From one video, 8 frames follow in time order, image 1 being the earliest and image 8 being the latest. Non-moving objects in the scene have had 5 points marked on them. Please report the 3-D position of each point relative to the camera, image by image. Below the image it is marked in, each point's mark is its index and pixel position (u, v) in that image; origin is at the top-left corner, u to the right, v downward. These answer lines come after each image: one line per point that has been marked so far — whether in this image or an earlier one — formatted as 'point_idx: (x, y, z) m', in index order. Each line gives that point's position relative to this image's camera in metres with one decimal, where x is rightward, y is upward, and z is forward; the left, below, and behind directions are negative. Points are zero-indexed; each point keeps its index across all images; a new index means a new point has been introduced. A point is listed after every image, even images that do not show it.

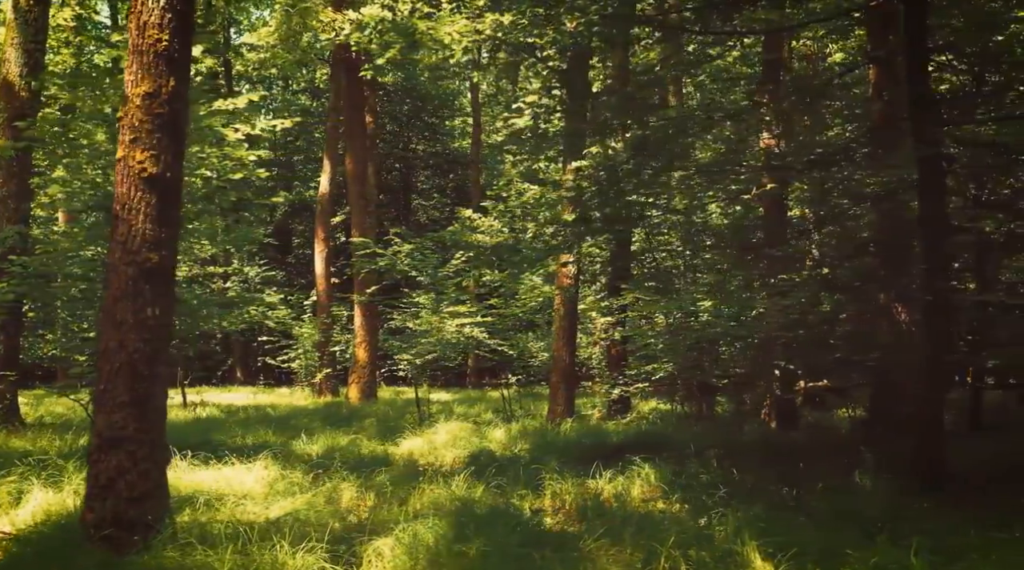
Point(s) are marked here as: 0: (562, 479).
0: (+0.4, -2.0, +12.9) m
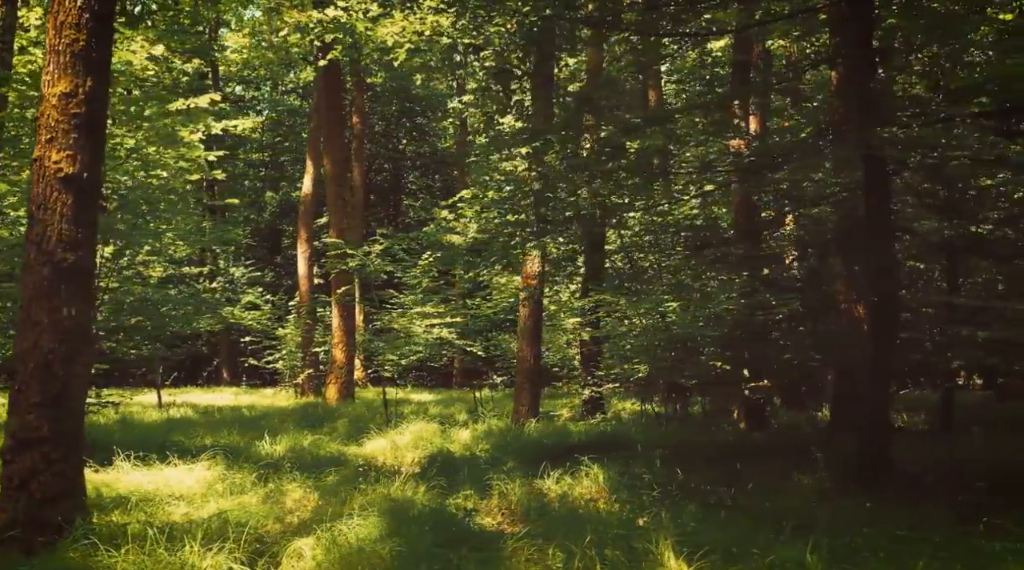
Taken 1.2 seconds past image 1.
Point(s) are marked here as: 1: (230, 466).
0: (-0.1, -2.0, +12.9) m
1: (-2.9, -1.9, +13.3) m
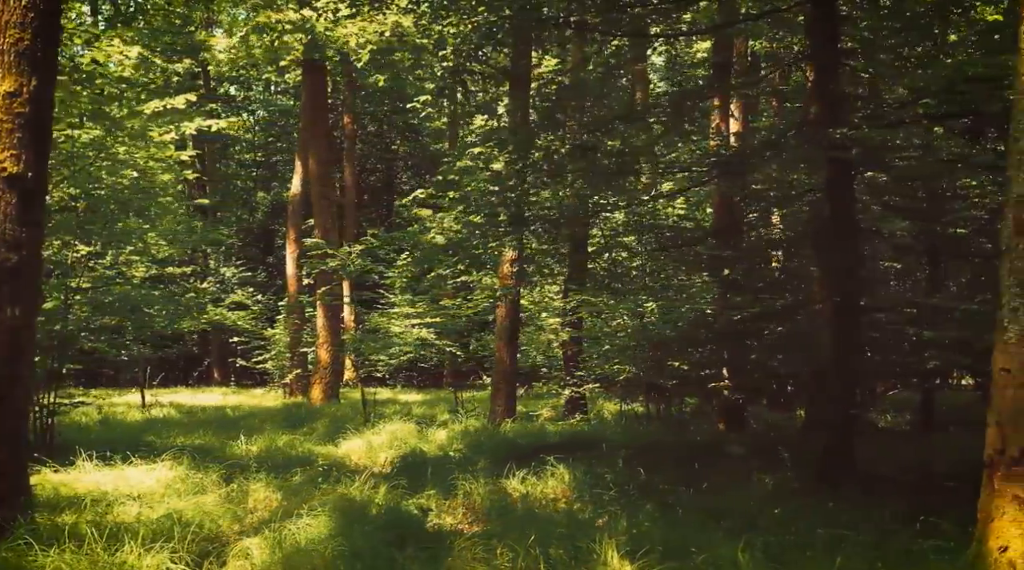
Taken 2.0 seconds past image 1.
0: (-0.5, -2.0, +12.9) m
1: (-3.3, -1.9, +13.3) m
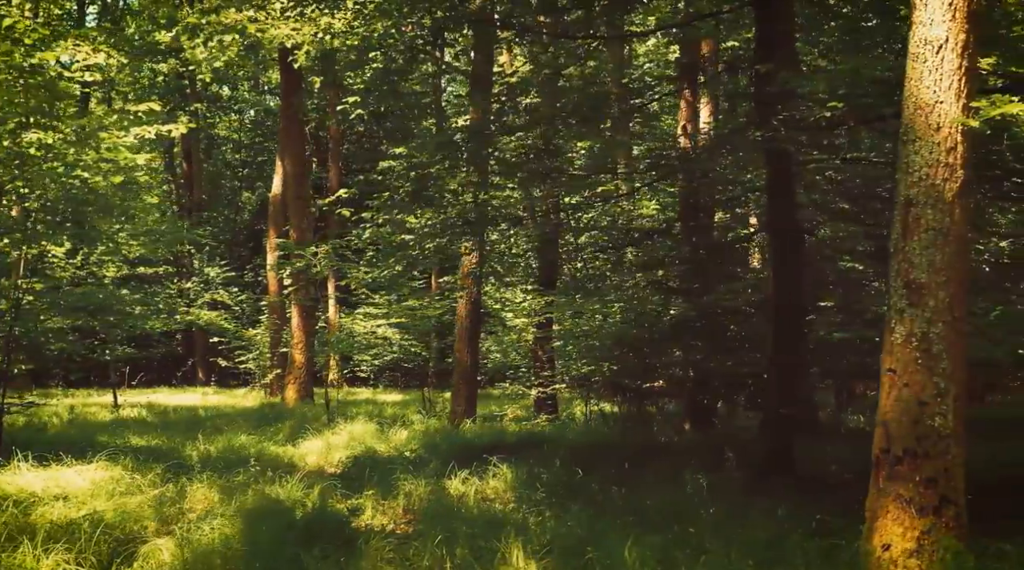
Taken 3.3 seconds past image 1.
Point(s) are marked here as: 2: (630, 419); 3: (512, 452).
0: (-1.0, -2.0, +13.0) m
1: (-3.8, -1.9, +13.2) m
2: (+1.8, -1.9, +17.4) m
3: (0.0, -2.0, +15.3) m
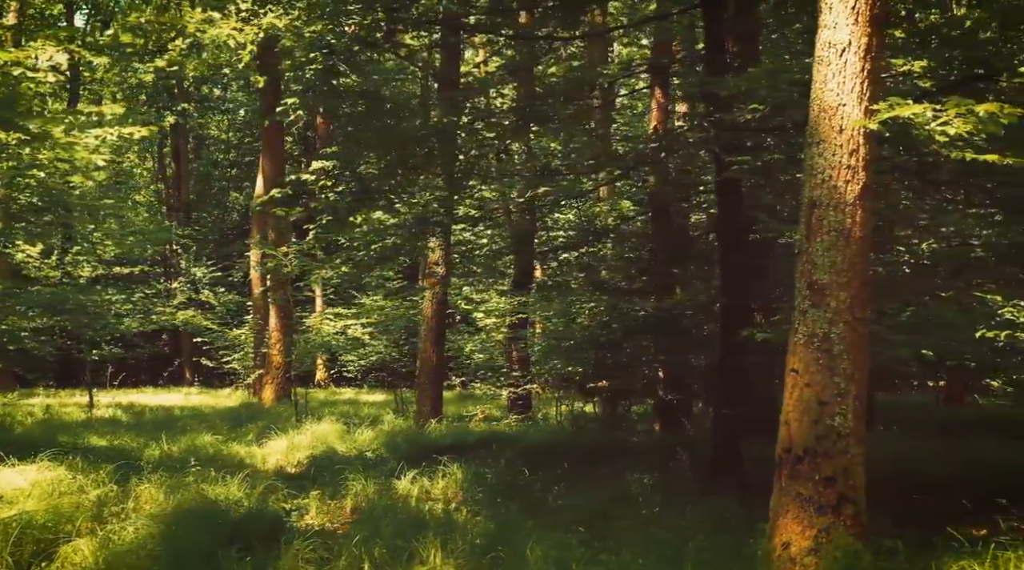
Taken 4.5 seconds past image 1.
0: (-1.5, -2.0, +13.0) m
1: (-4.3, -1.9, +13.2) m
2: (+1.2, -1.9, +17.5) m
3: (-0.5, -2.0, +15.4) m
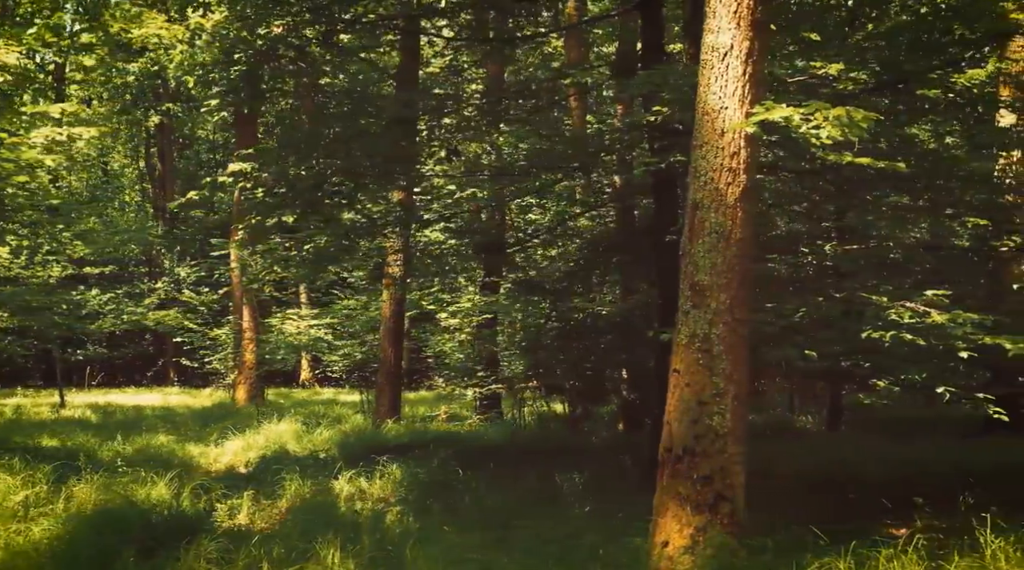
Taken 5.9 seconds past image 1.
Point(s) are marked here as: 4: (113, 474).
0: (-2.1, -2.0, +13.0) m
1: (-5.0, -1.9, +13.2) m
2: (+0.5, -1.9, +17.5) m
3: (-1.2, -2.0, +15.4) m
4: (-4.1, -2.0, +12.9) m
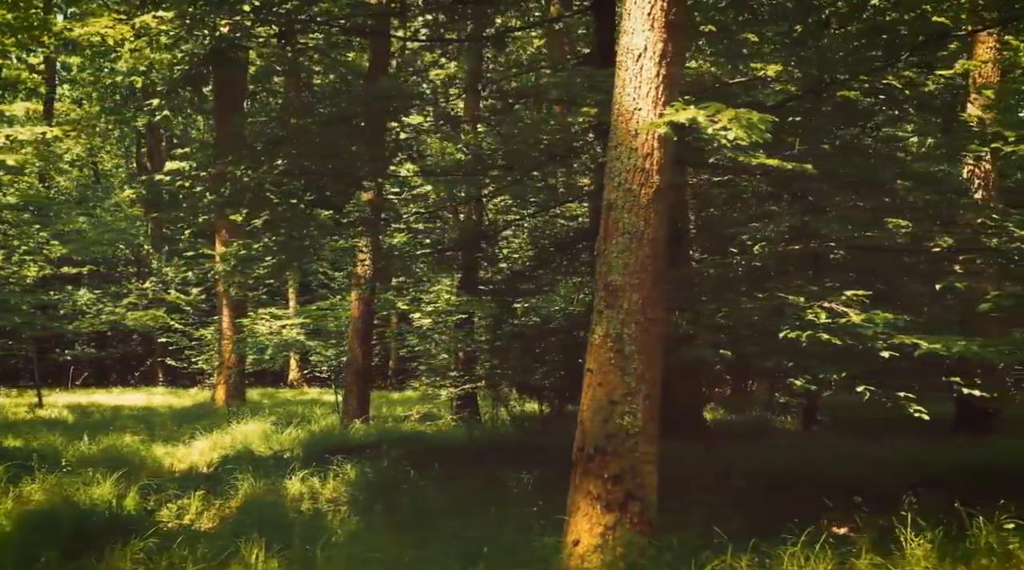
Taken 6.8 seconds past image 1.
0: (-2.6, -2.0, +13.0) m
1: (-5.4, -1.9, +13.1) m
2: (0.0, -1.9, +17.5) m
3: (-1.6, -2.0, +15.4) m
4: (-4.5, -1.9, +12.9) m
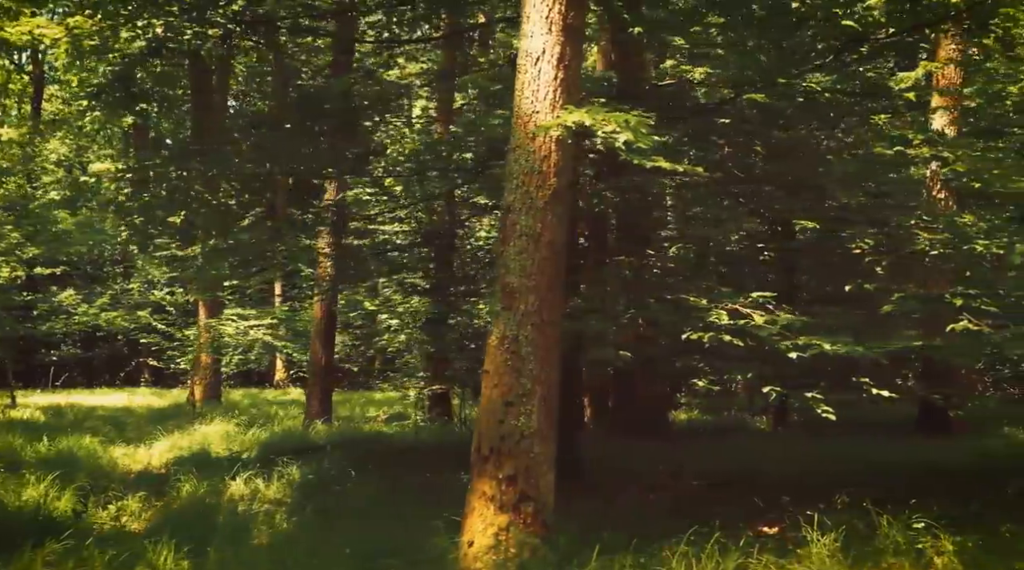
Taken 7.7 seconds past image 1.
0: (-3.1, -2.0, +13.0) m
1: (-5.9, -1.9, +13.1) m
2: (-0.6, -1.9, +17.6) m
3: (-2.2, -2.0, +15.4) m
4: (-5.0, -2.0, +12.9) m
